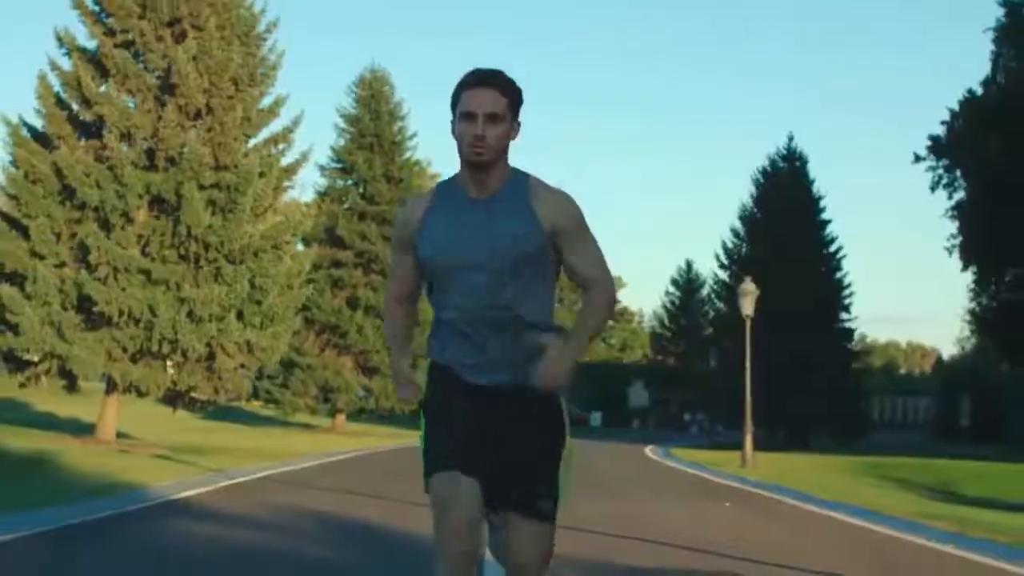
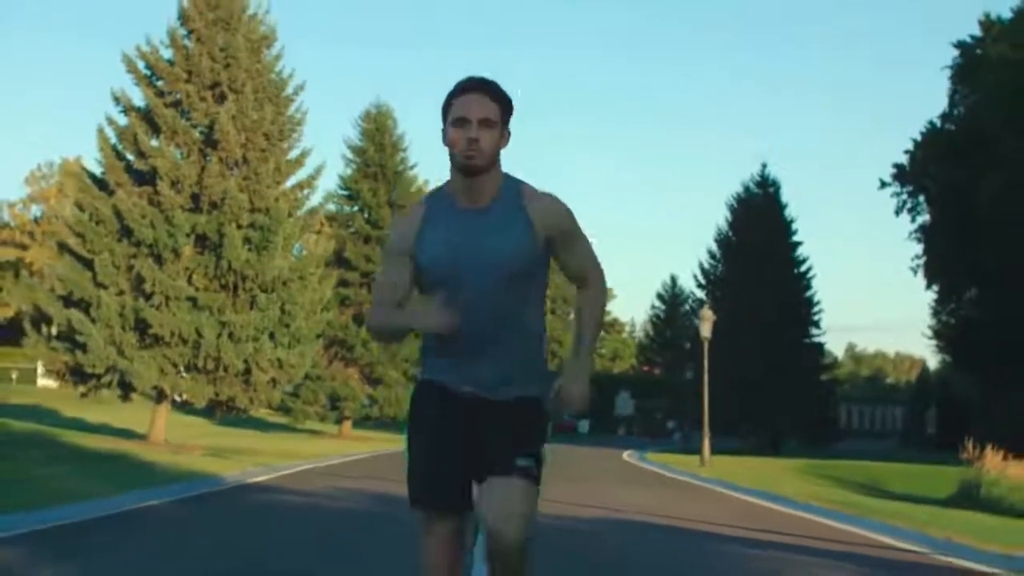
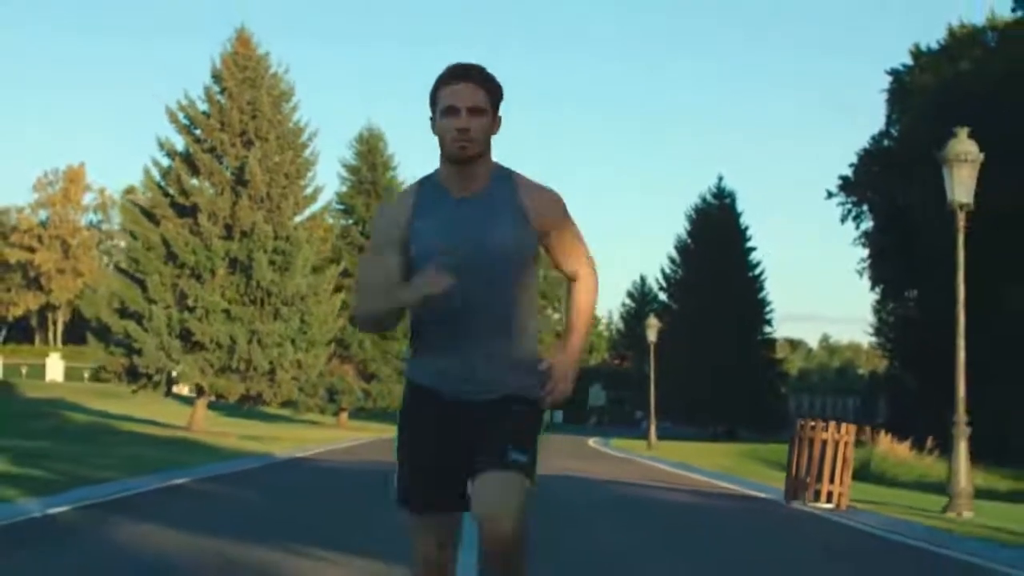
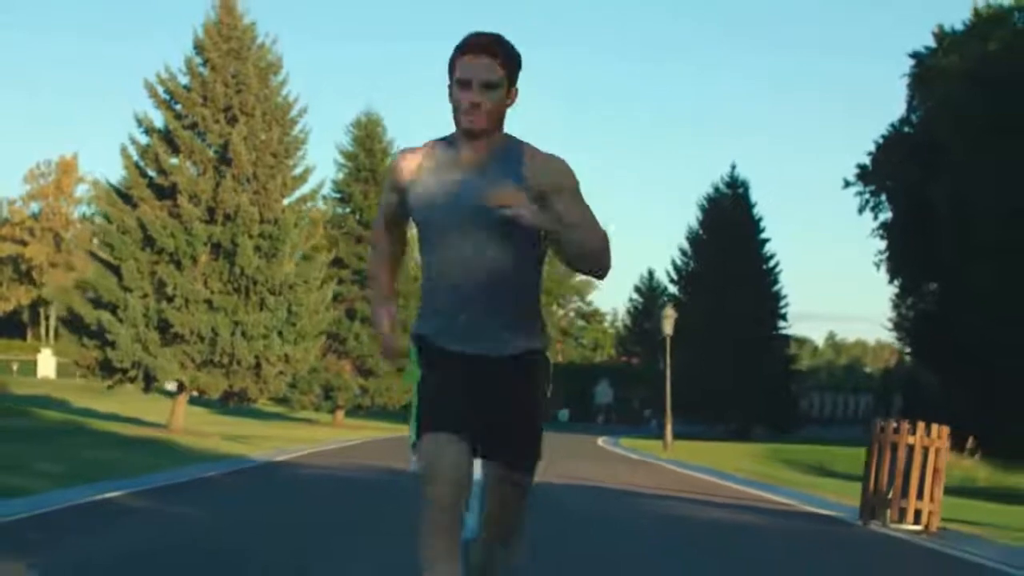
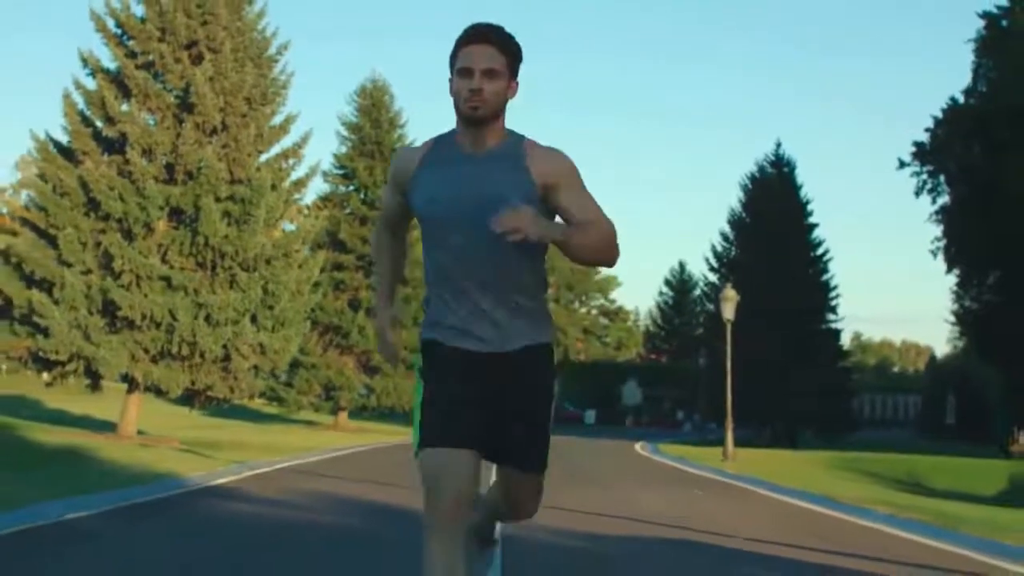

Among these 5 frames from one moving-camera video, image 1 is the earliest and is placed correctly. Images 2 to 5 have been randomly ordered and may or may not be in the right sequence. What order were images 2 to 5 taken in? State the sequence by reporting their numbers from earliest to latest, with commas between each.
5, 2, 4, 3
